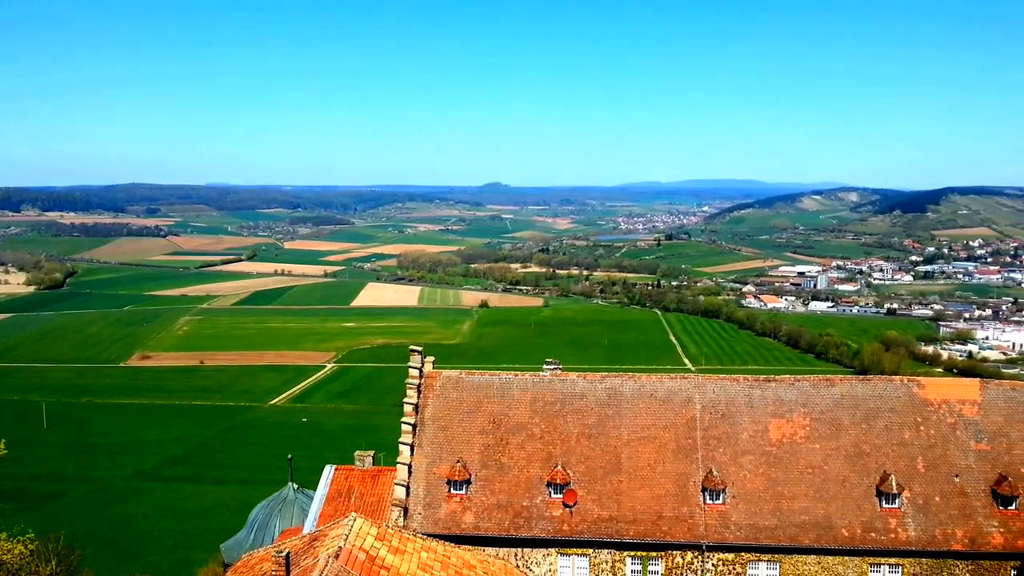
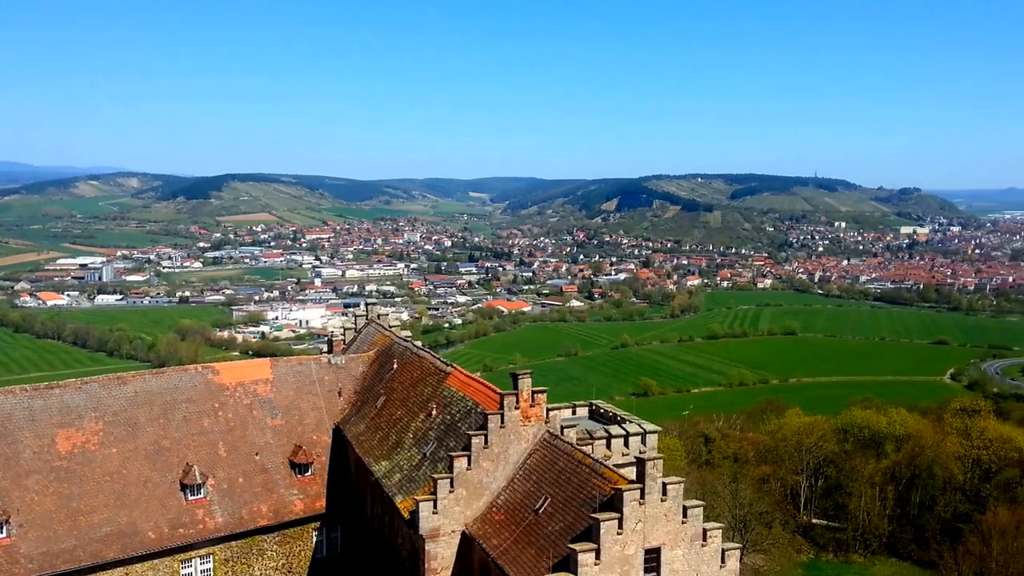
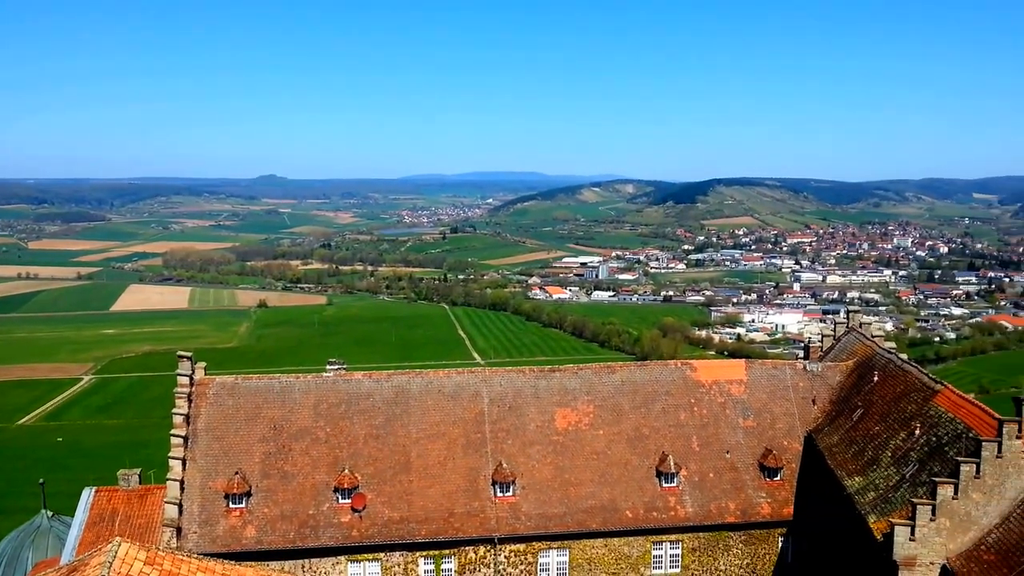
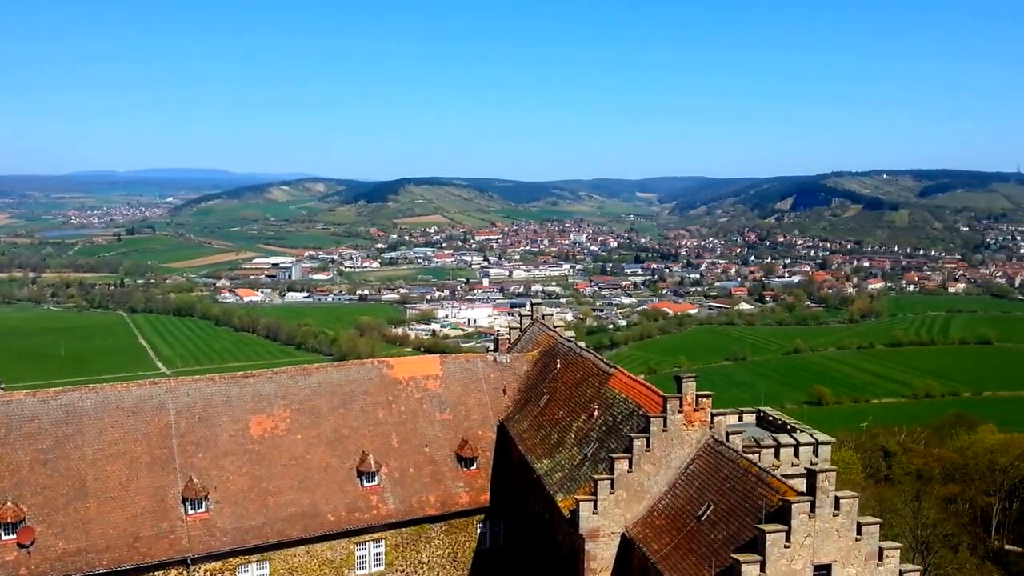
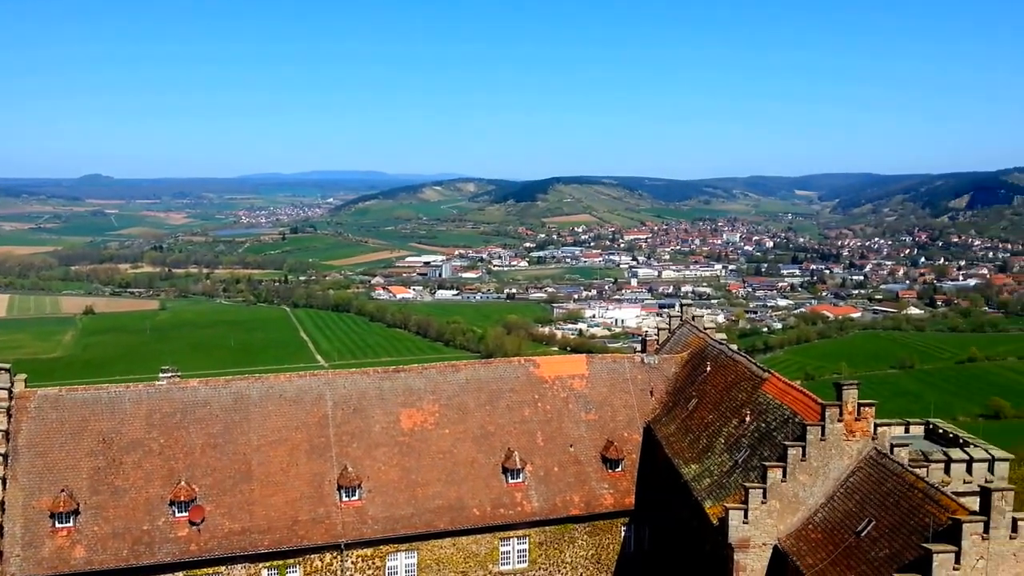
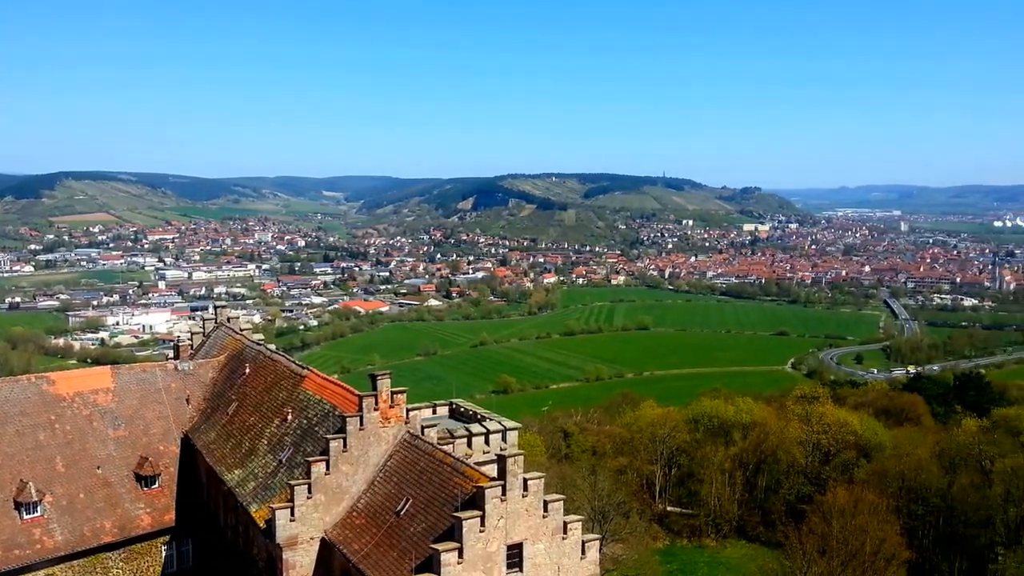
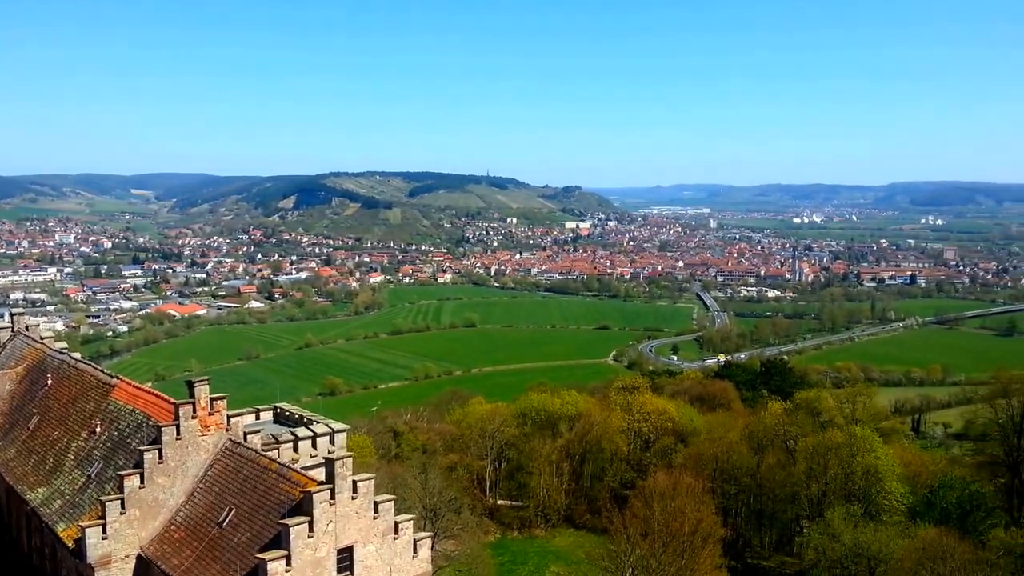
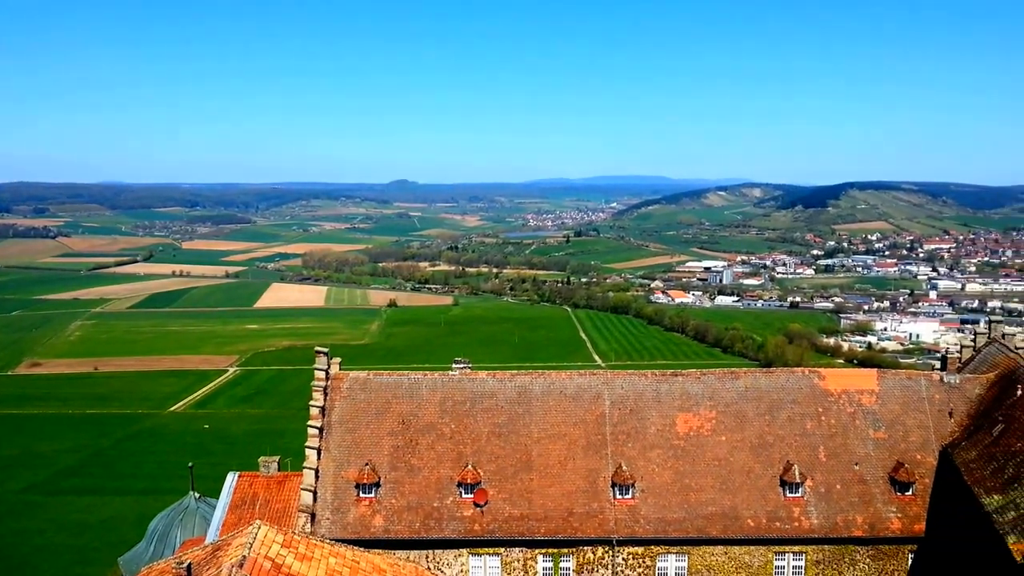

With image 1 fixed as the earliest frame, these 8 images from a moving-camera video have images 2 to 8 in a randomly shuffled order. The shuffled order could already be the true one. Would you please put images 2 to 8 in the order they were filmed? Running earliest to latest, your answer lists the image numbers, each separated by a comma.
8, 3, 5, 4, 2, 6, 7
